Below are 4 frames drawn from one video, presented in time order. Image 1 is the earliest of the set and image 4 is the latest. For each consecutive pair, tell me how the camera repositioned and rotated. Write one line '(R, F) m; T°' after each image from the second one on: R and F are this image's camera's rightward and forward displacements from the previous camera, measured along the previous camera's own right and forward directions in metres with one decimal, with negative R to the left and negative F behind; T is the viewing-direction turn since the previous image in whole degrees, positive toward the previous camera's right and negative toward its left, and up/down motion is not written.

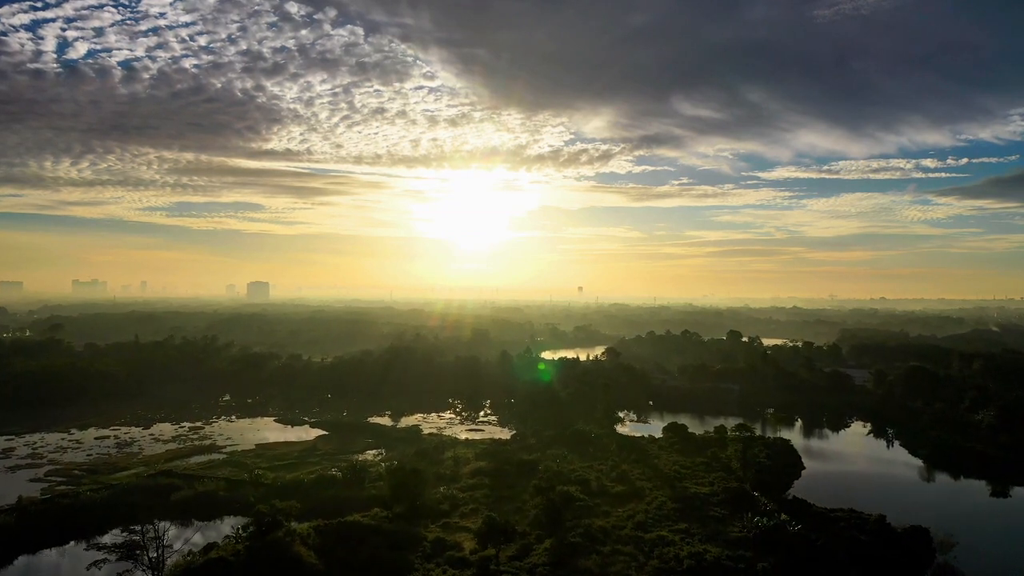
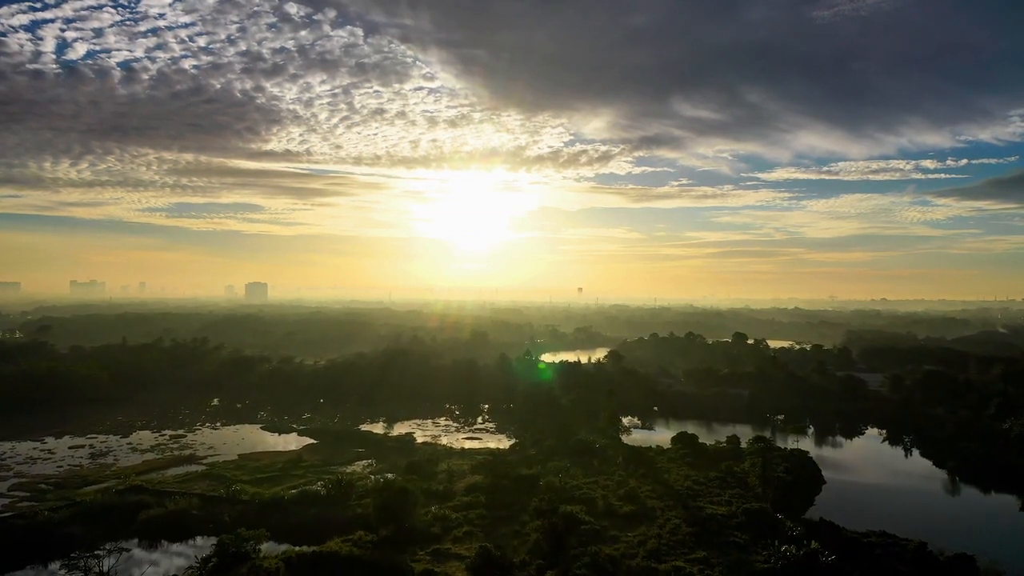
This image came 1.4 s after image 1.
(+0.1, +2.1) m; 0°
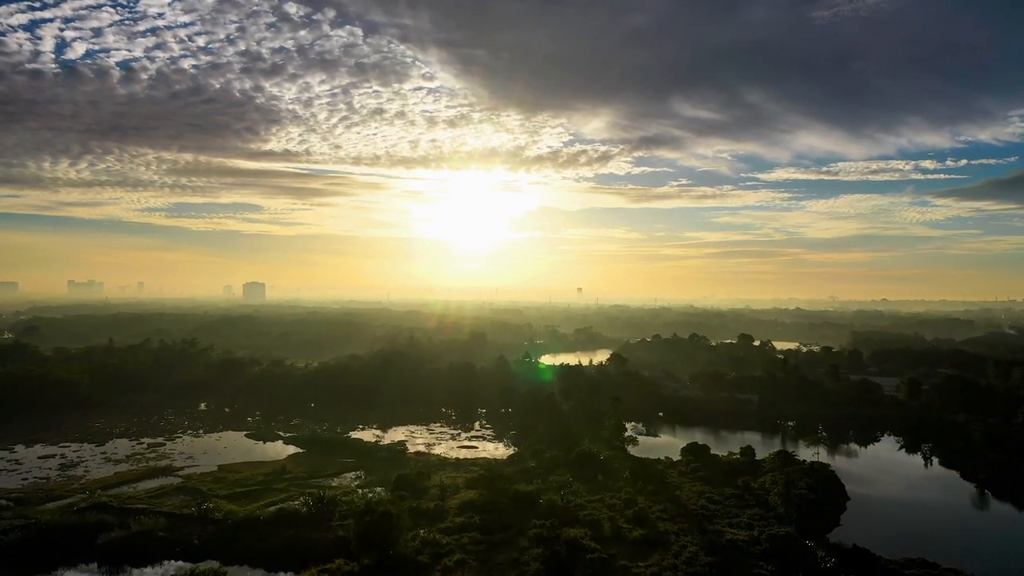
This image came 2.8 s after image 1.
(+0.1, +2.2) m; 0°
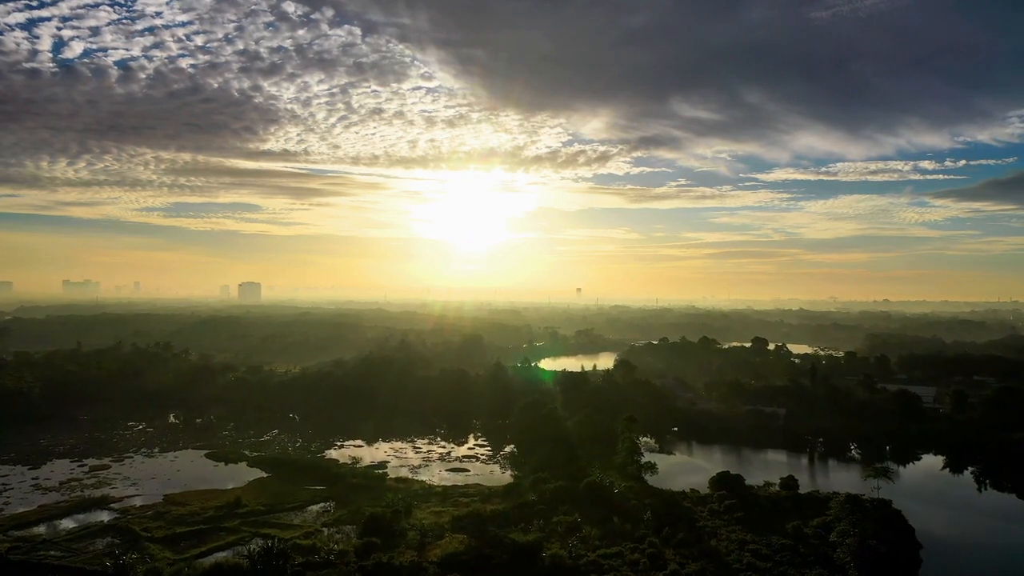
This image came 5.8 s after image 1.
(+0.1, +4.8) m; 0°
